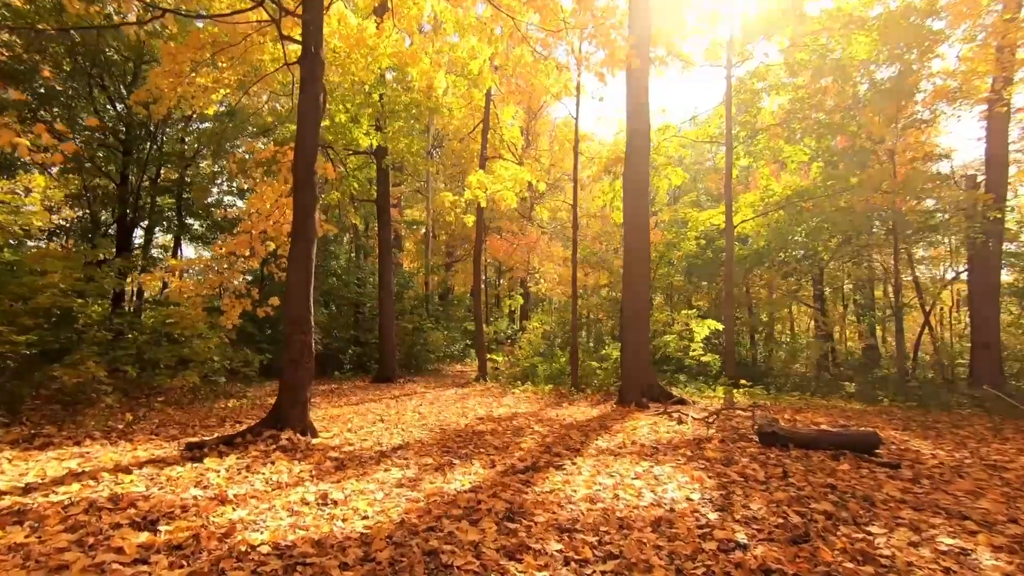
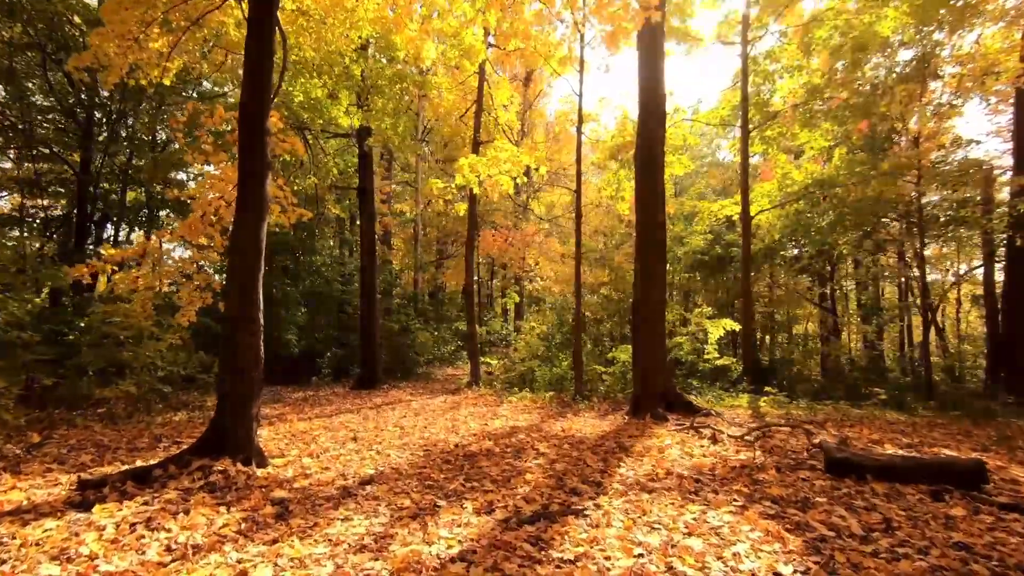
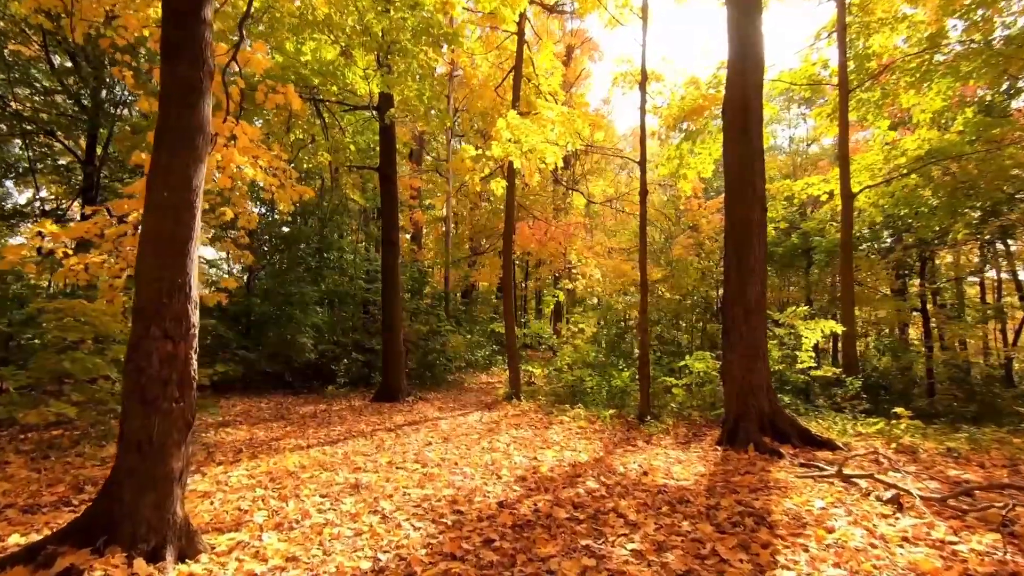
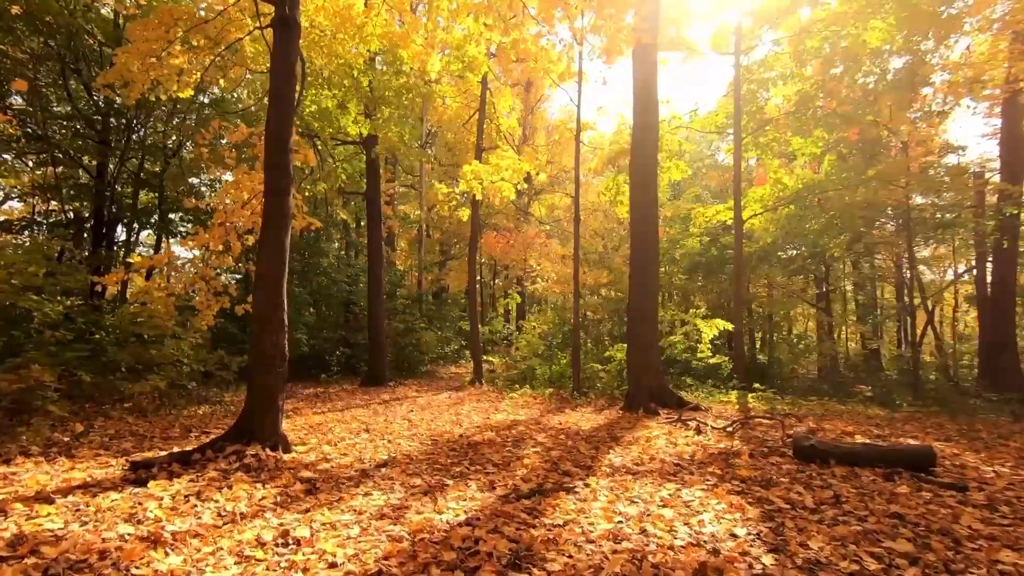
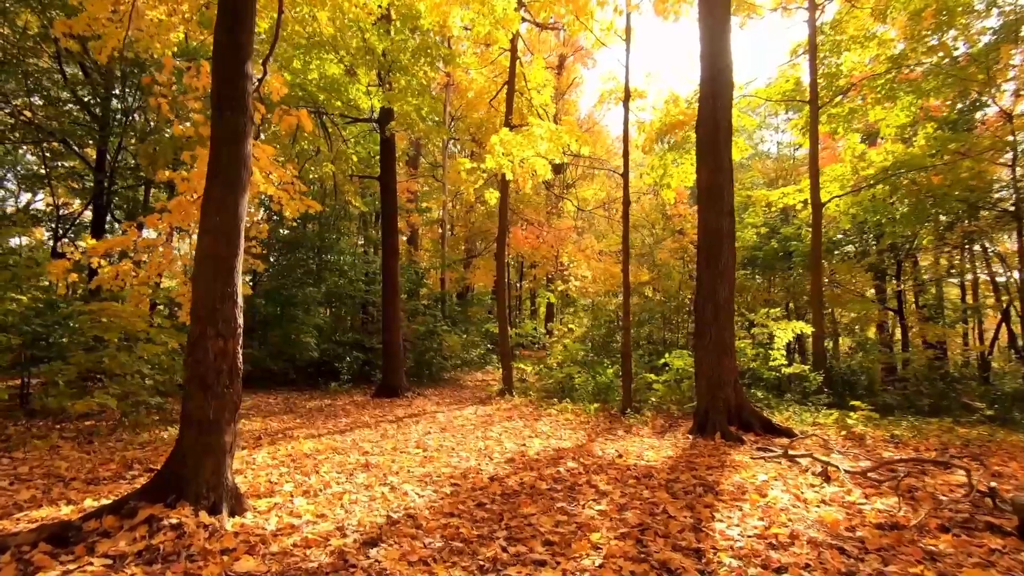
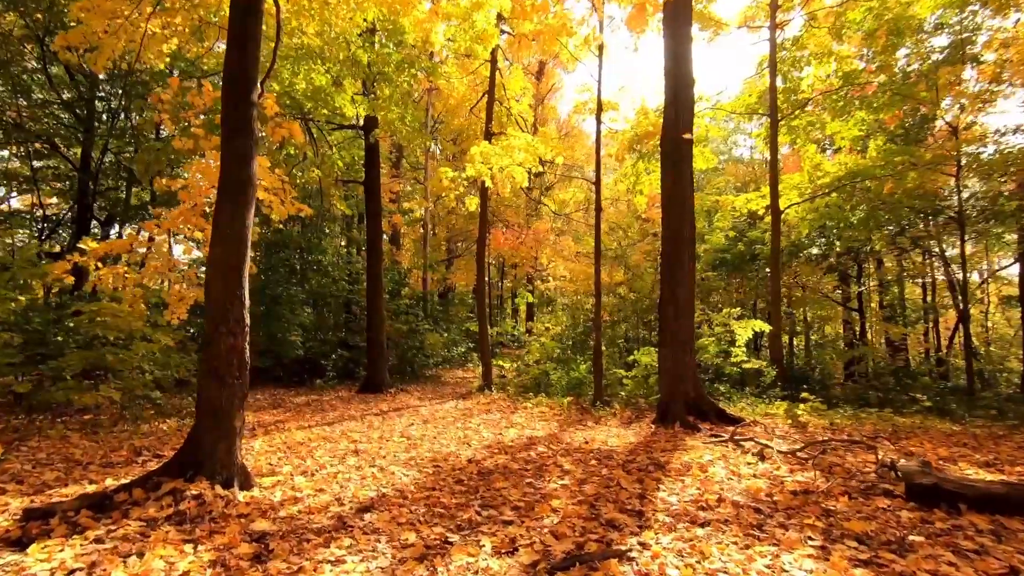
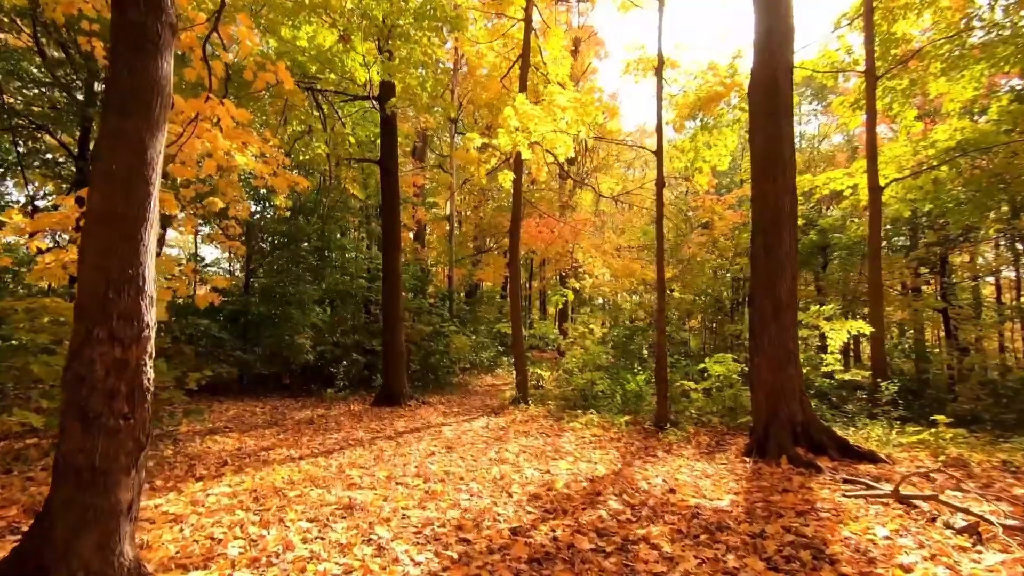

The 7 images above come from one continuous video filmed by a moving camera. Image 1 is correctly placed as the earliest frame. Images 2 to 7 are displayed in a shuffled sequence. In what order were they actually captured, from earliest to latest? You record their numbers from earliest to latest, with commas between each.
4, 2, 6, 5, 3, 7
